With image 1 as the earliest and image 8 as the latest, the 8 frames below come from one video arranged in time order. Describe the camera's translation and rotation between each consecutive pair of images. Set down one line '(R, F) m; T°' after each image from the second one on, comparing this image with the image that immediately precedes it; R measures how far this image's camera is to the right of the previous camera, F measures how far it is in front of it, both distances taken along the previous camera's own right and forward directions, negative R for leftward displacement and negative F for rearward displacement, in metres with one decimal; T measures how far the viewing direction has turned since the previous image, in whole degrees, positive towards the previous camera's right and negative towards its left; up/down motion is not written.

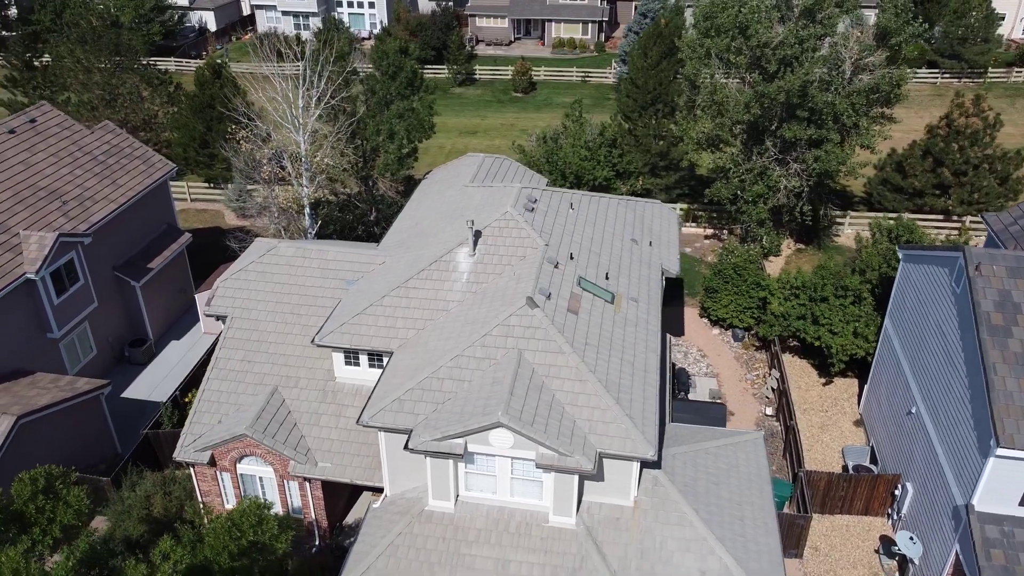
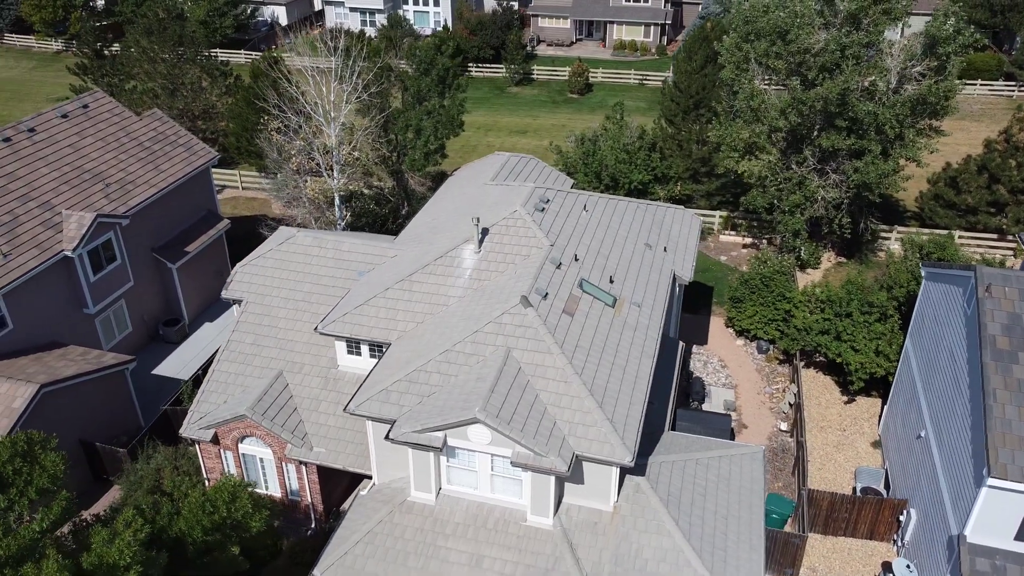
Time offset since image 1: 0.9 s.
(+1.7, 0.0) m; -5°
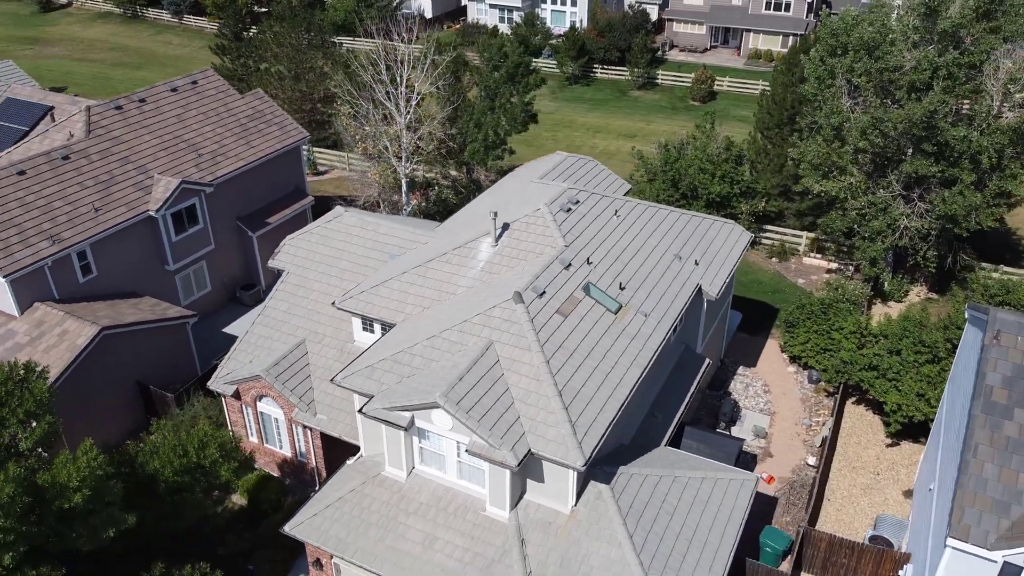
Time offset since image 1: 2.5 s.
(+3.6, 0.0) m; -10°
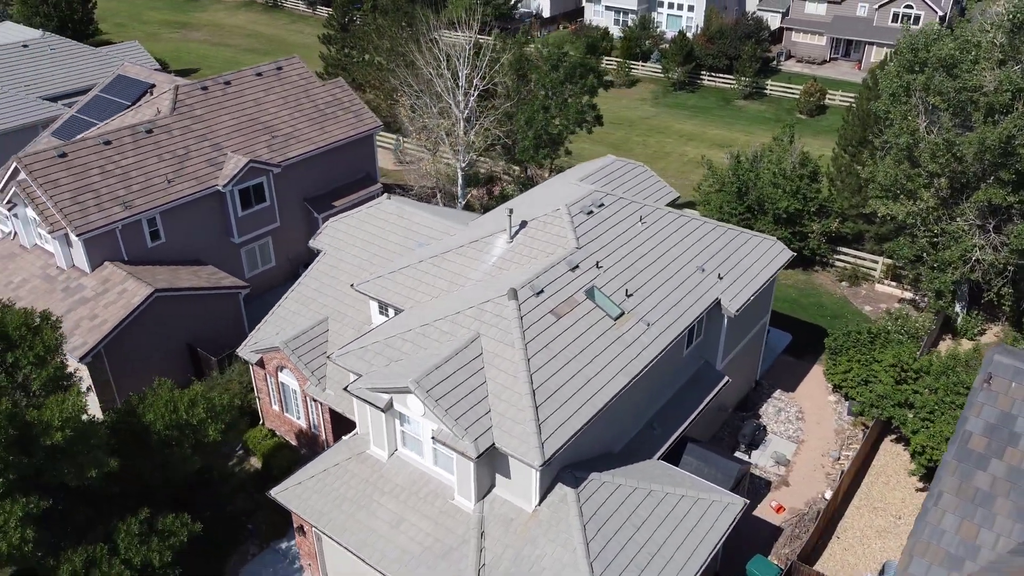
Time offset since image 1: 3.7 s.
(+3.0, +0.1) m; -9°
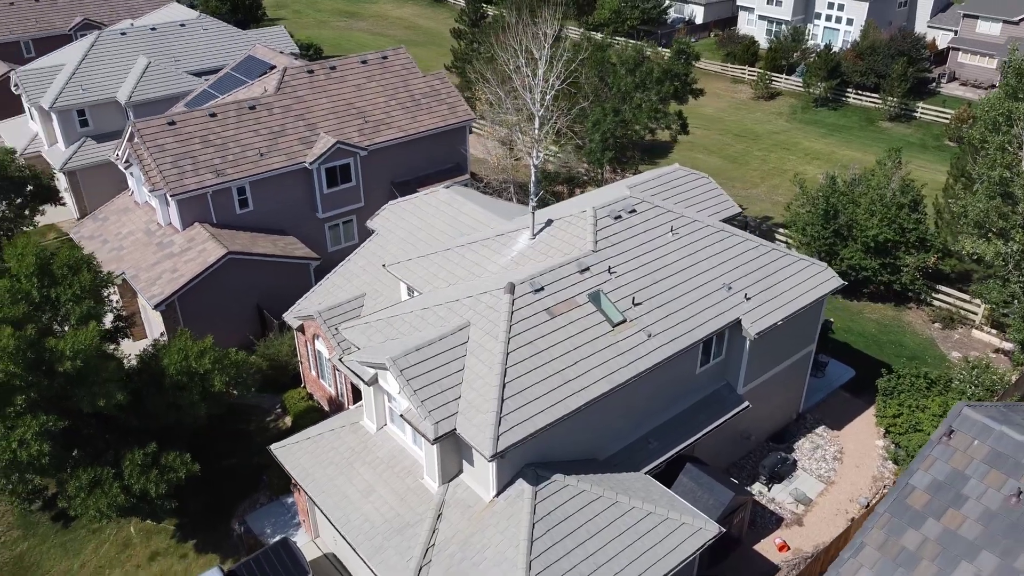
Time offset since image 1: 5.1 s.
(+3.8, +0.1) m; -11°
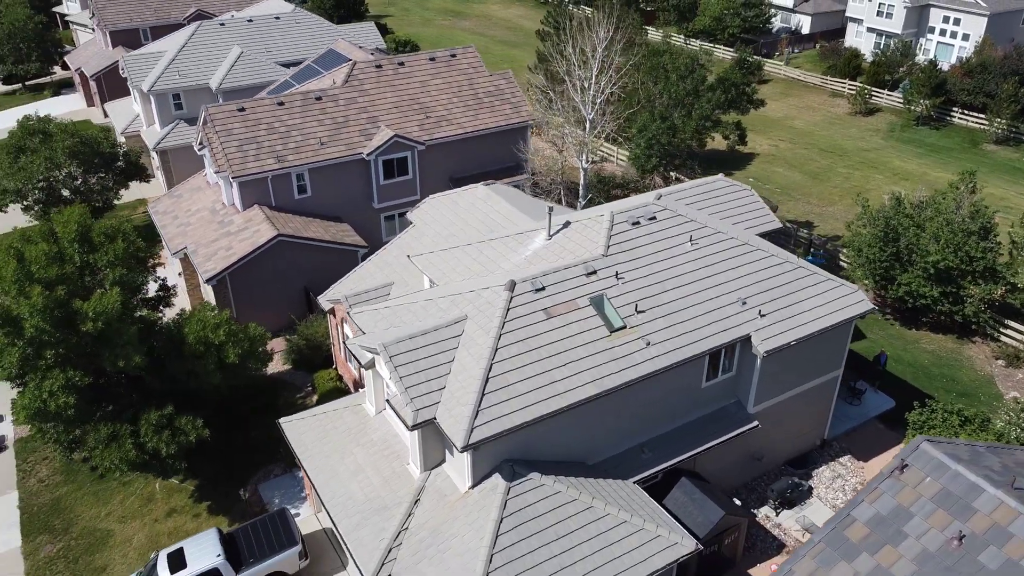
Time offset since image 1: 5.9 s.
(+2.5, 0.0) m; -7°
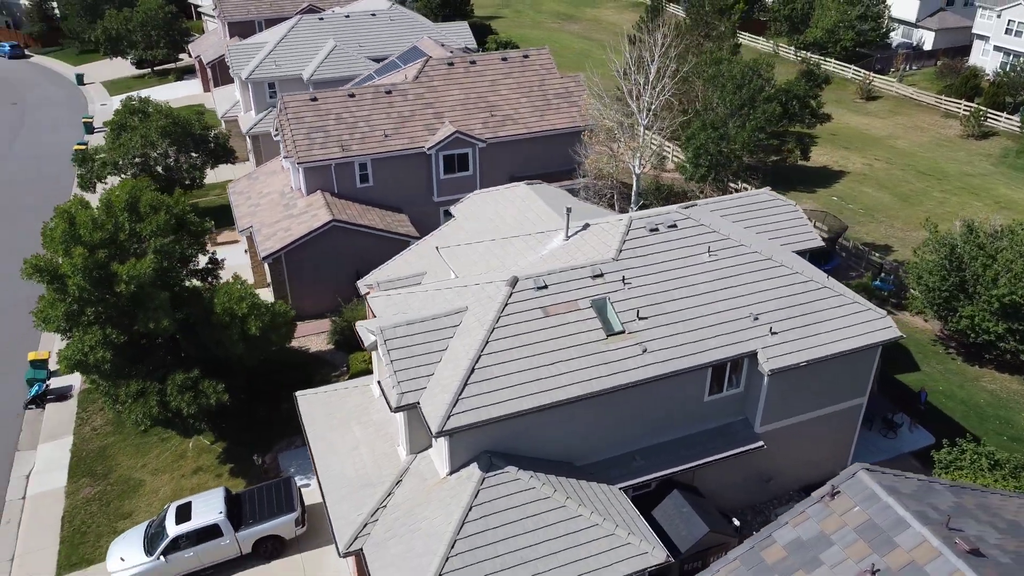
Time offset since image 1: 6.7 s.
(+2.7, -0.1) m; -8°
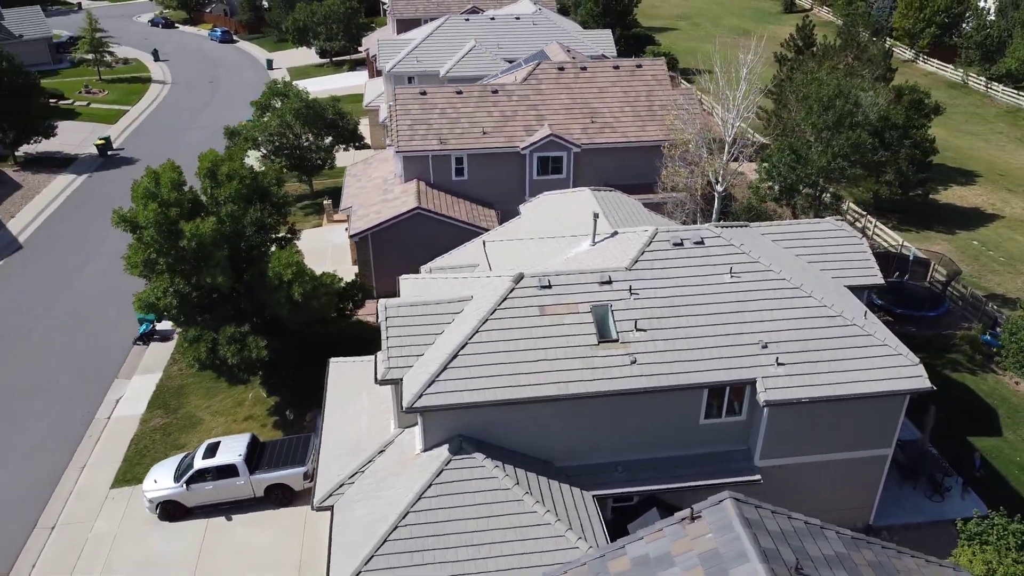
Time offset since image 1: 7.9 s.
(+4.3, 0.0) m; -12°
